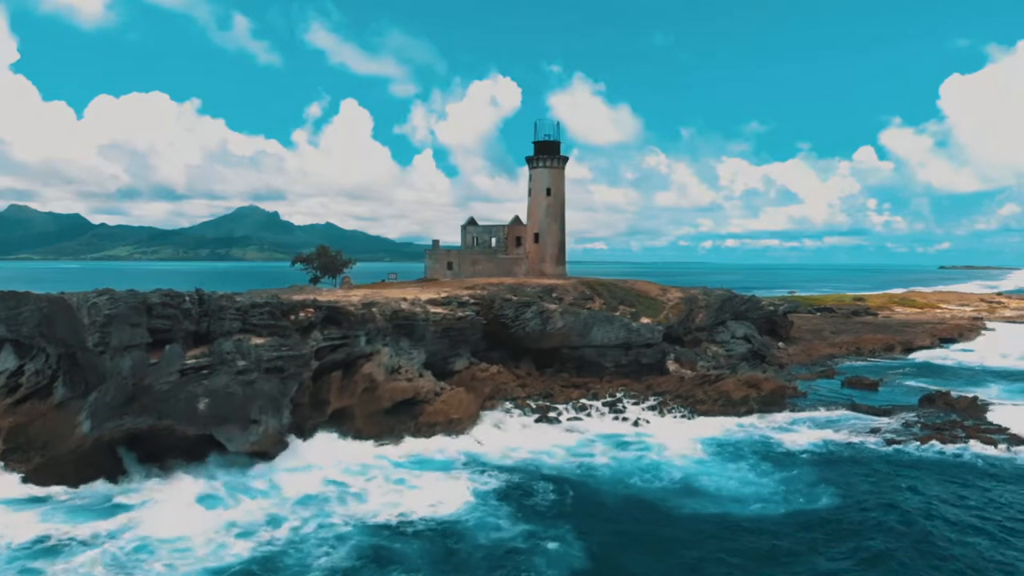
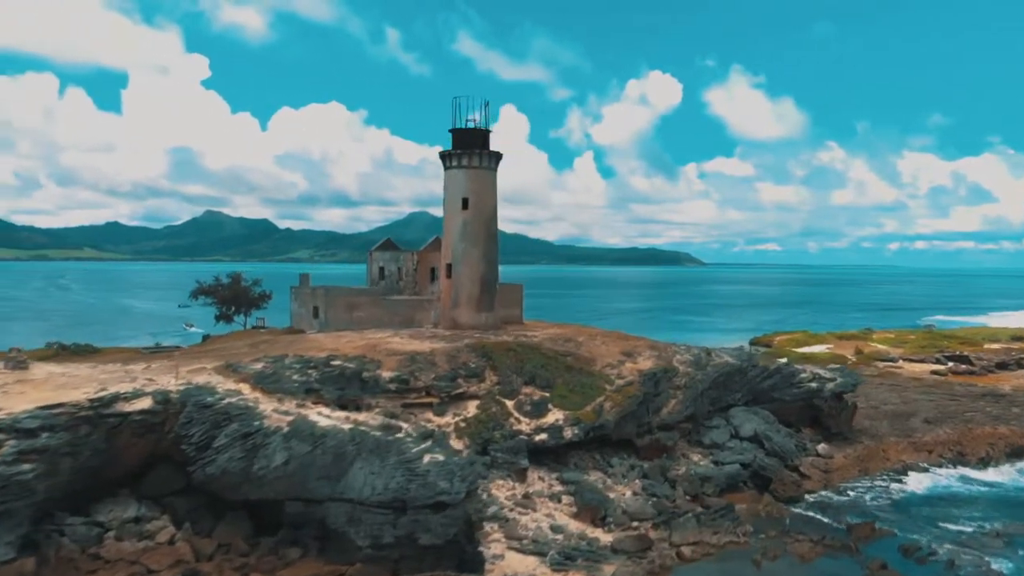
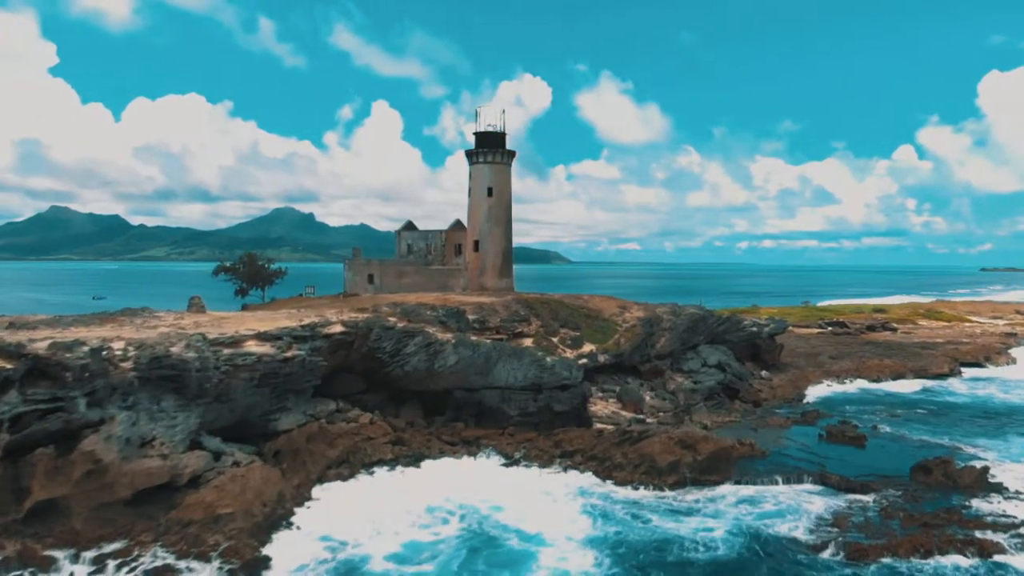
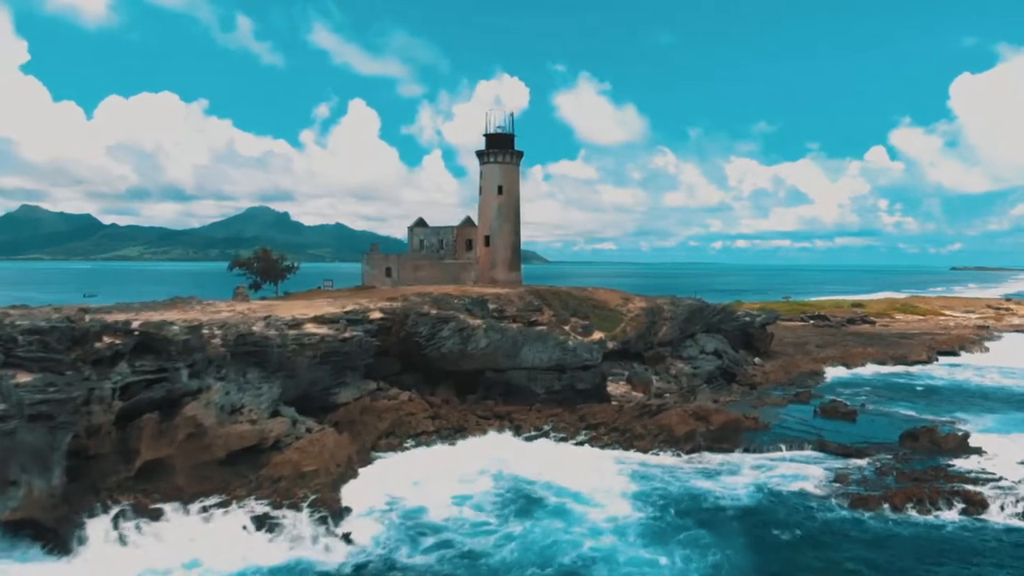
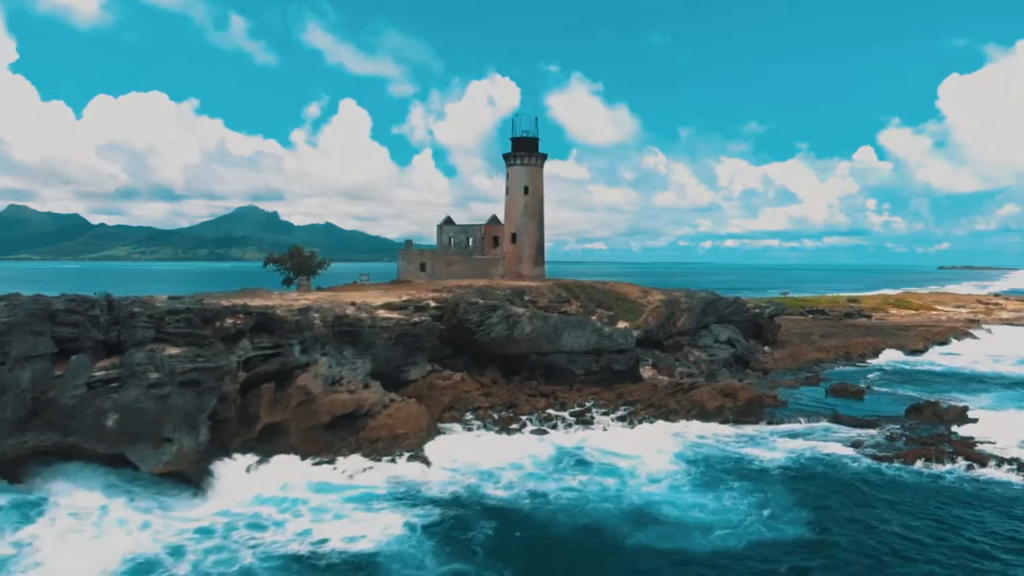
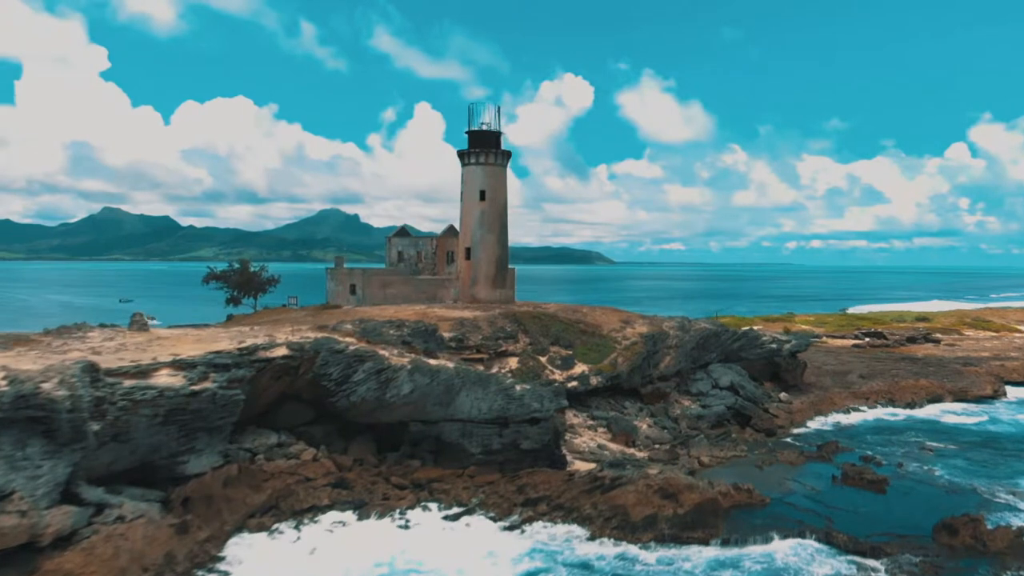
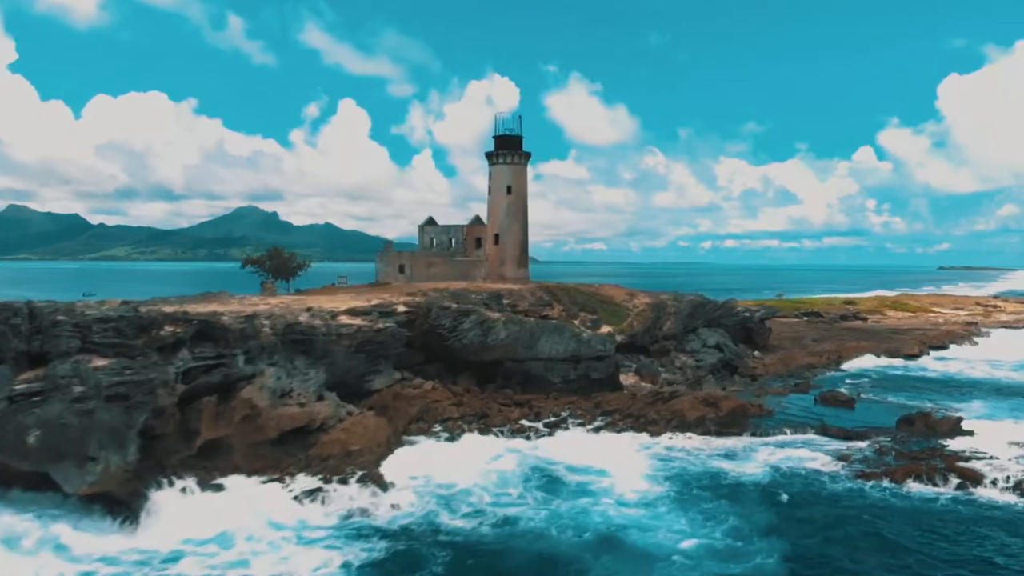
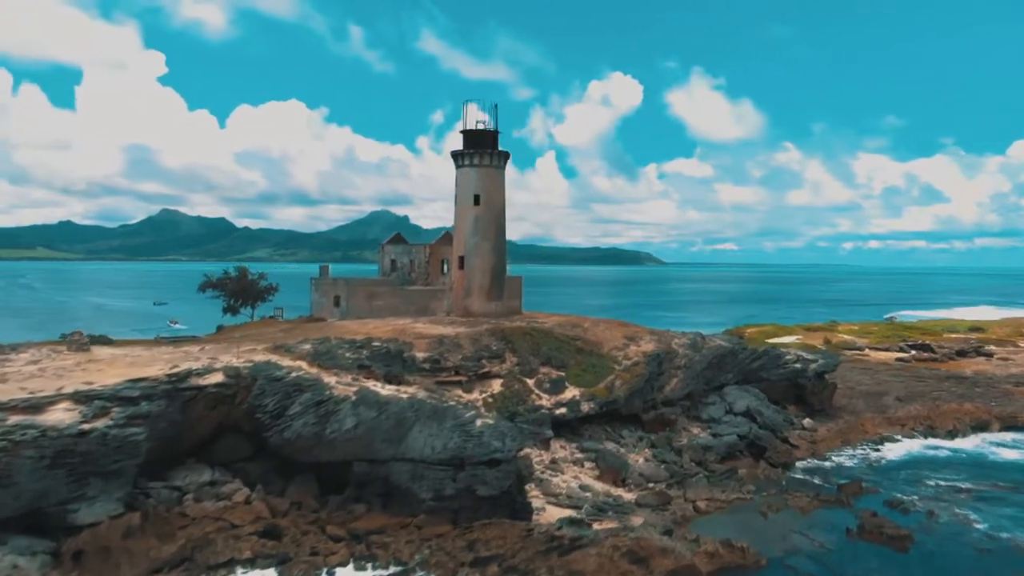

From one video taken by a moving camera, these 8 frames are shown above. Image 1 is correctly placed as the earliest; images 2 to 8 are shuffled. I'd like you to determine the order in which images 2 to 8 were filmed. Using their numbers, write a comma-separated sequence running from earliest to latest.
5, 7, 4, 3, 6, 8, 2
